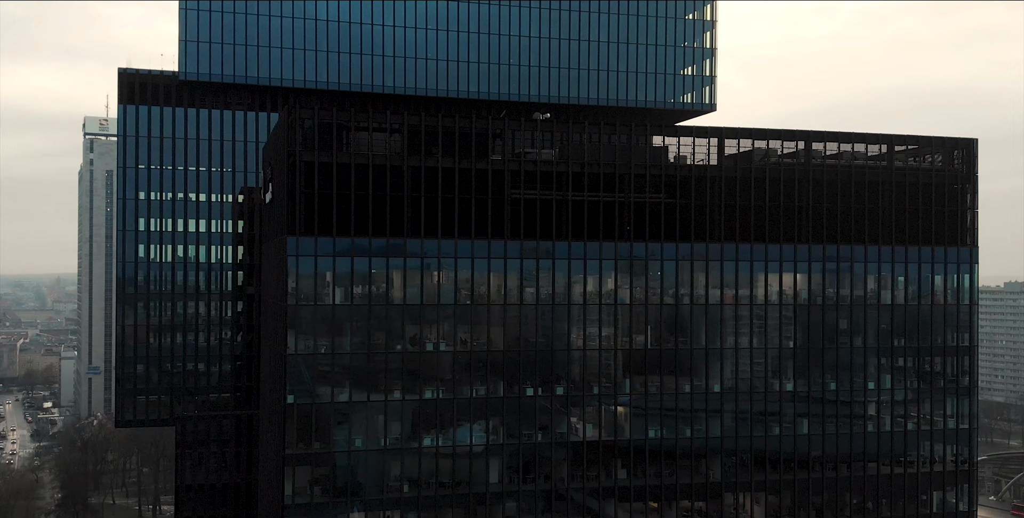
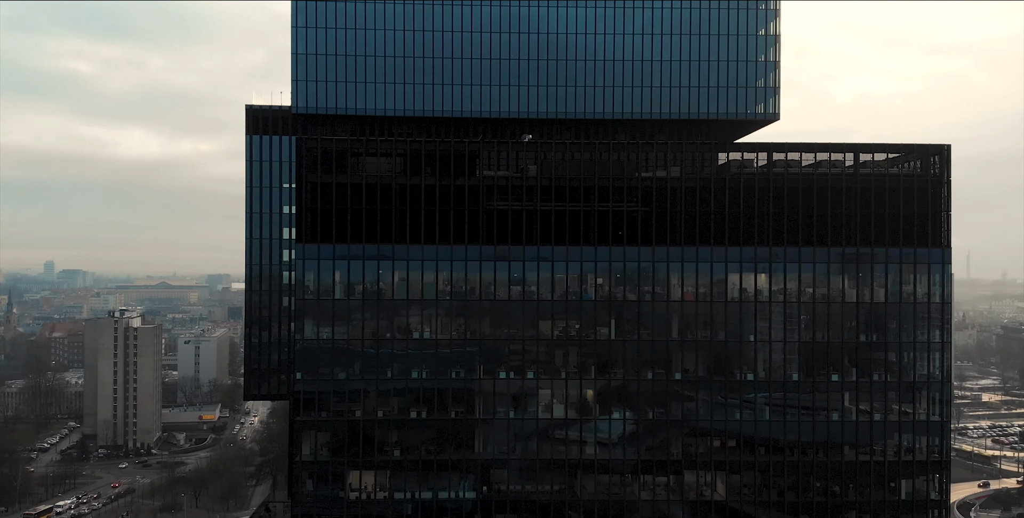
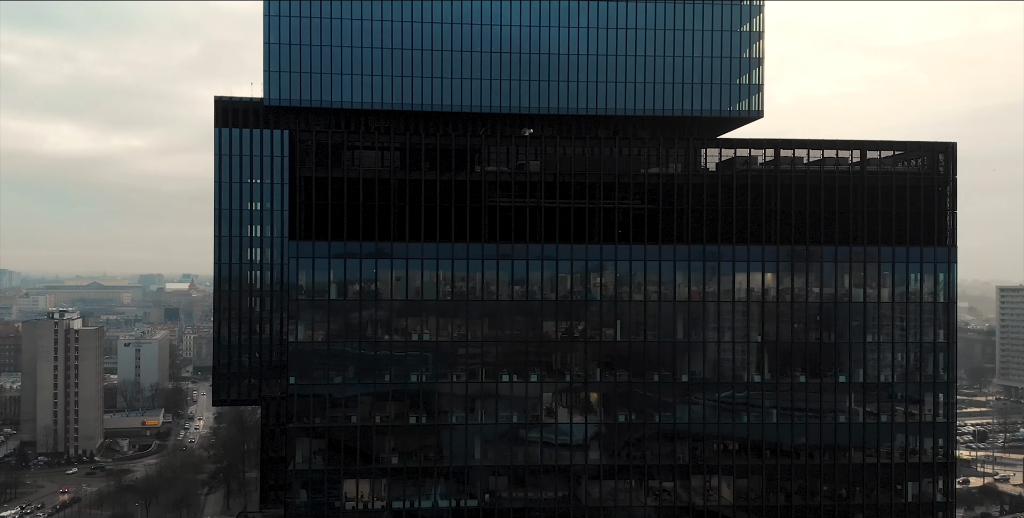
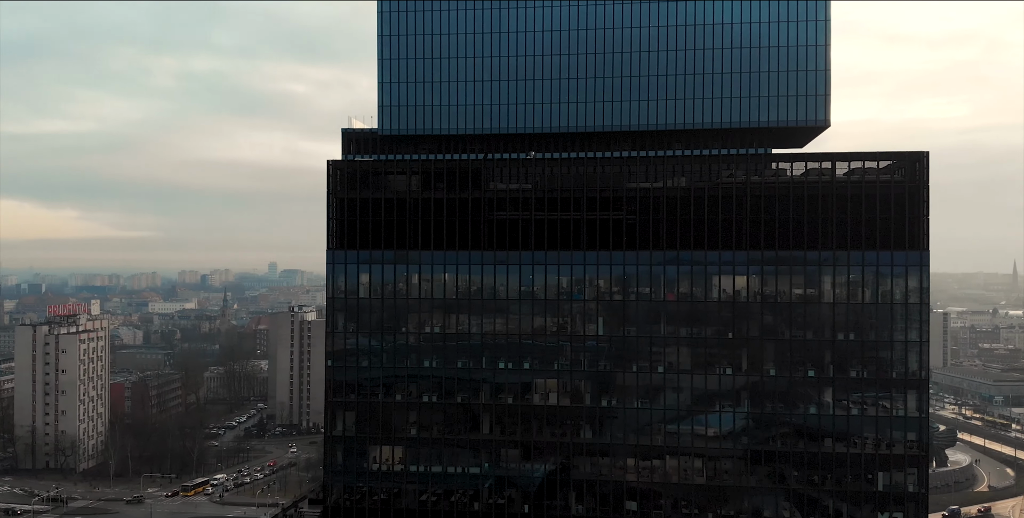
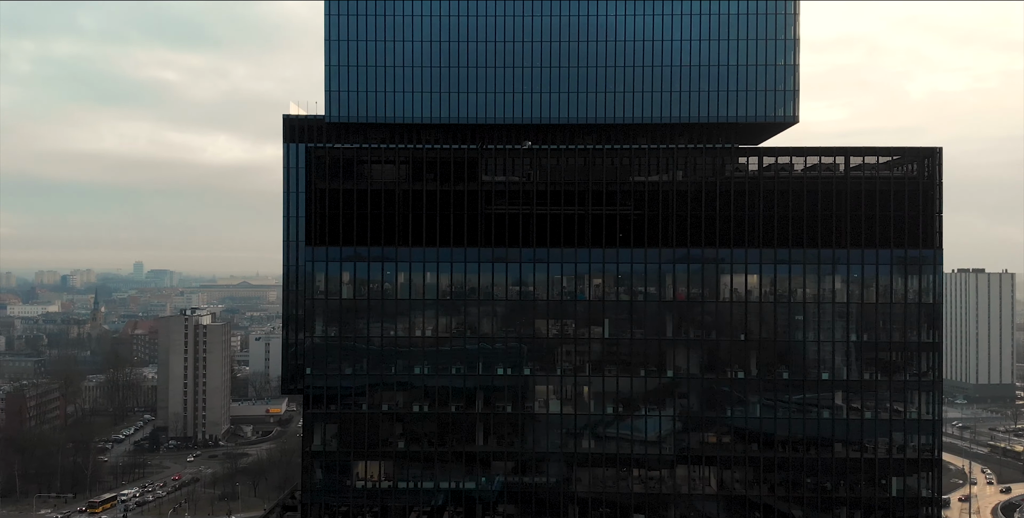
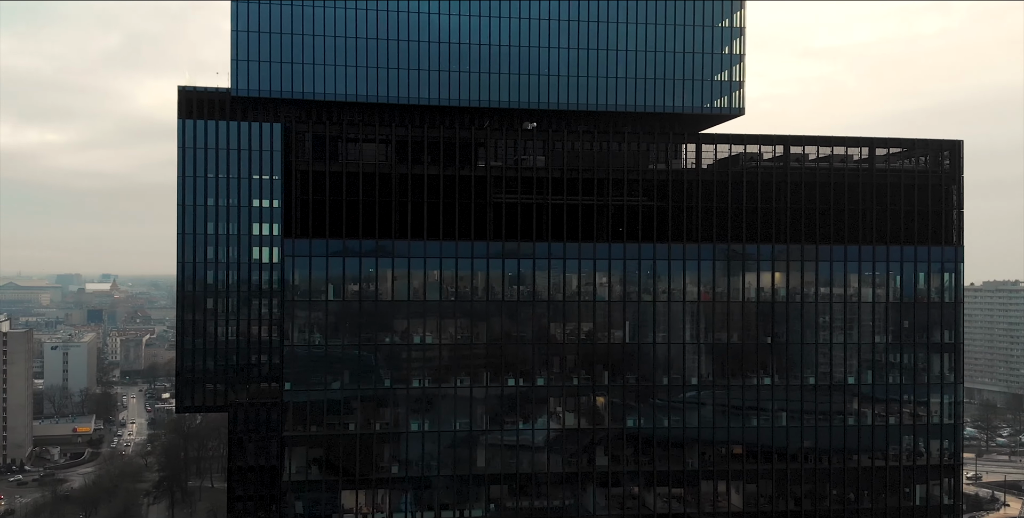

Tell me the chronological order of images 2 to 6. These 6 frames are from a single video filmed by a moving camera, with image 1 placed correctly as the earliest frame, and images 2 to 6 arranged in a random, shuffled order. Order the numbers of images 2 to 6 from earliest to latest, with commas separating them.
6, 3, 2, 5, 4
